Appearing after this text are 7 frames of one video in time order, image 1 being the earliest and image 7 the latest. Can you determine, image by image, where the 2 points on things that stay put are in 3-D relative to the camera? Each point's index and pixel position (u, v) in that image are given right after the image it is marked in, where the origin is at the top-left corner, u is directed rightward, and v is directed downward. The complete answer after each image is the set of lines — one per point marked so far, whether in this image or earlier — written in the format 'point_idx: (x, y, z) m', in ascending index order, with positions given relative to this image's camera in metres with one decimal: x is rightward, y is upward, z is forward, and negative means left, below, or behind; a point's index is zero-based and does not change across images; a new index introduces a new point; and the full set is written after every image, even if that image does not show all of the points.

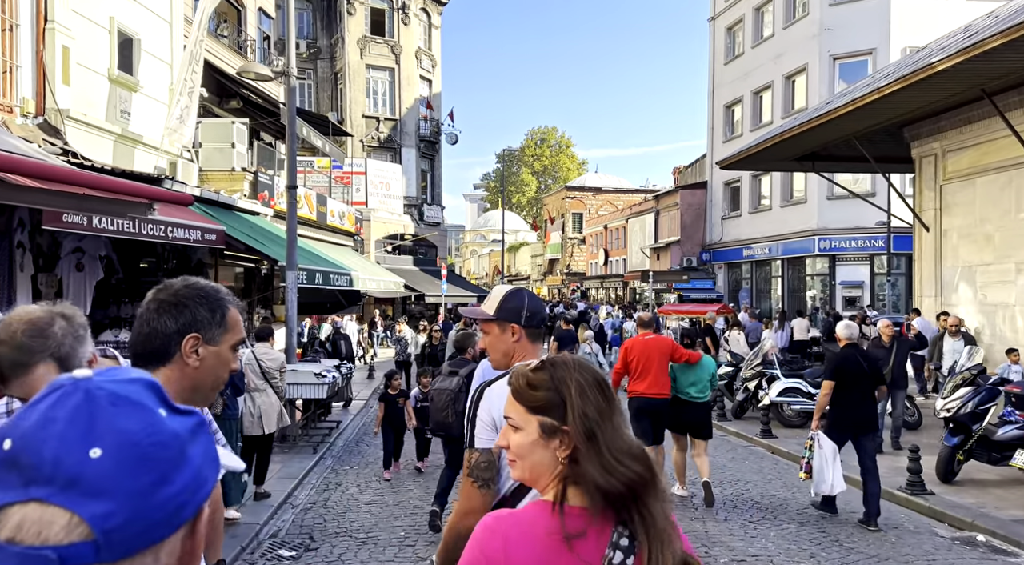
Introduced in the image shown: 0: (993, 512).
0: (+3.6, -1.7, +6.3) m
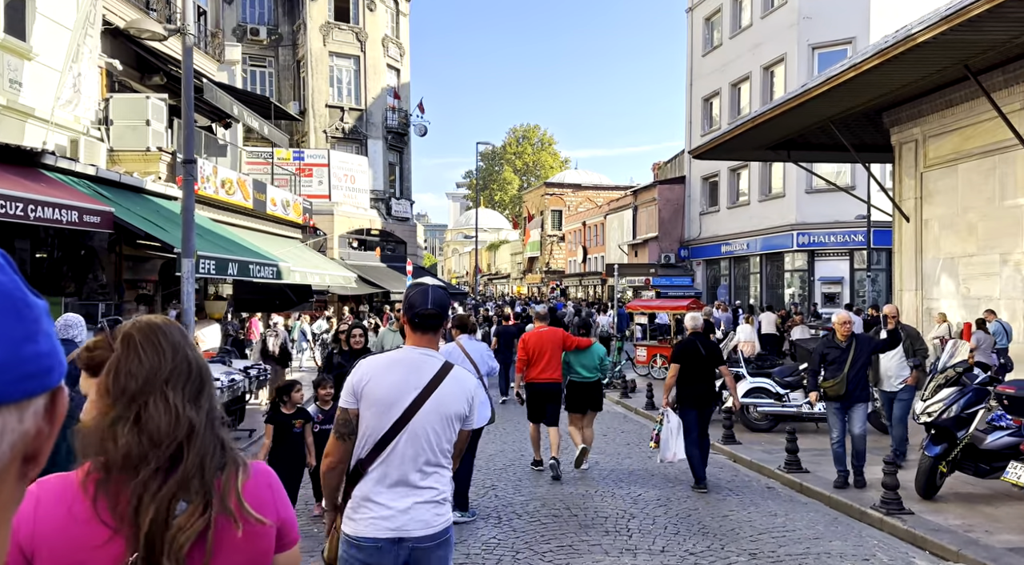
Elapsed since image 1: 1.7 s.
0: (+3.0, -1.6, +5.3) m
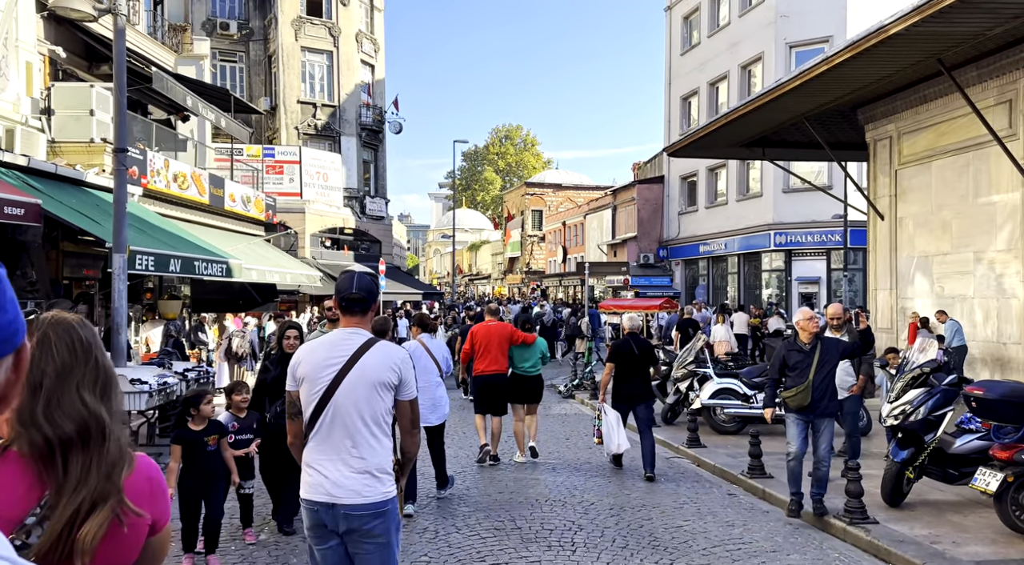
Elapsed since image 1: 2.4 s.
0: (+2.6, -1.6, +5.0) m
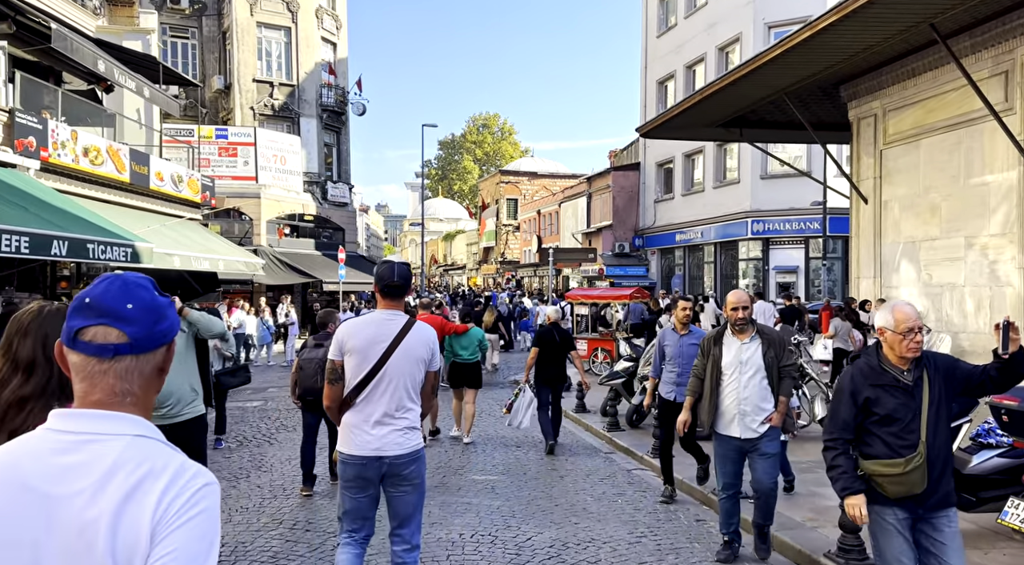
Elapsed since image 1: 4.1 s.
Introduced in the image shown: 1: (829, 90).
0: (+2.1, -1.5, +3.9) m
1: (+6.1, +3.7, +16.0) m
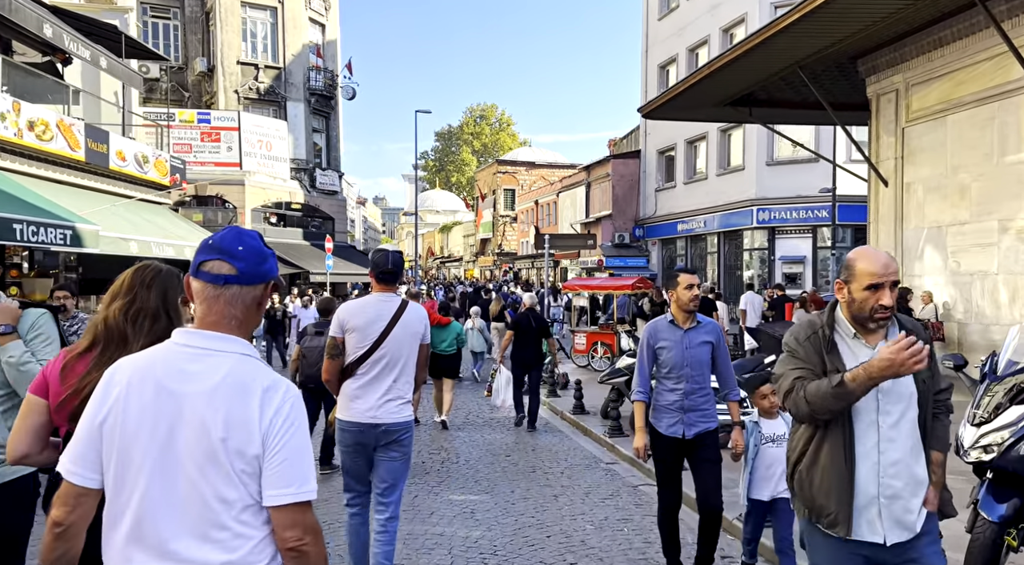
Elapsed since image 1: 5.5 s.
0: (+2.0, -1.4, +2.8) m
1: (+5.9, +3.9, +14.9) m
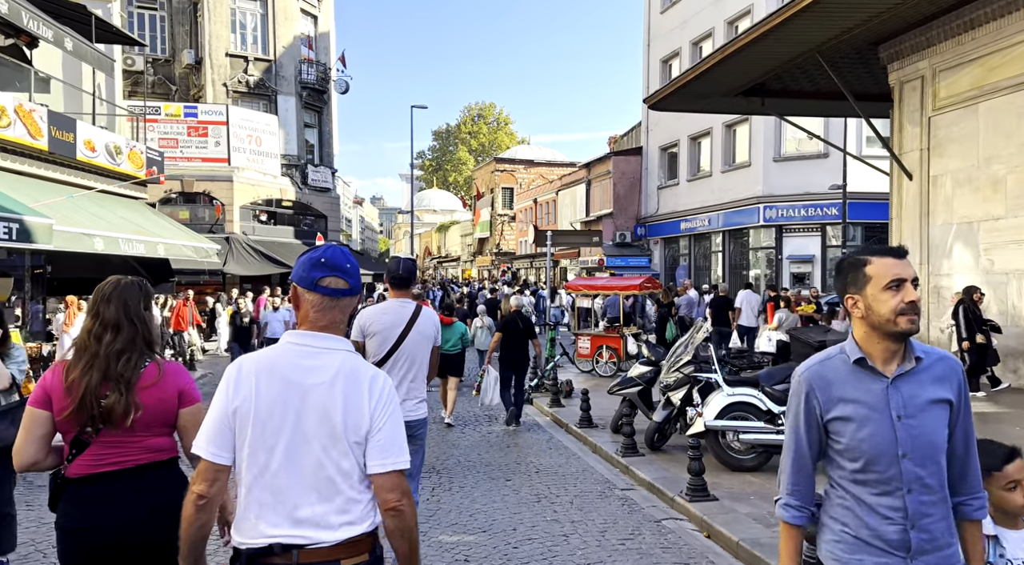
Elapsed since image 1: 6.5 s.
0: (+2.1, -1.4, +1.9) m
1: (+5.9, +3.9, +14.0) m
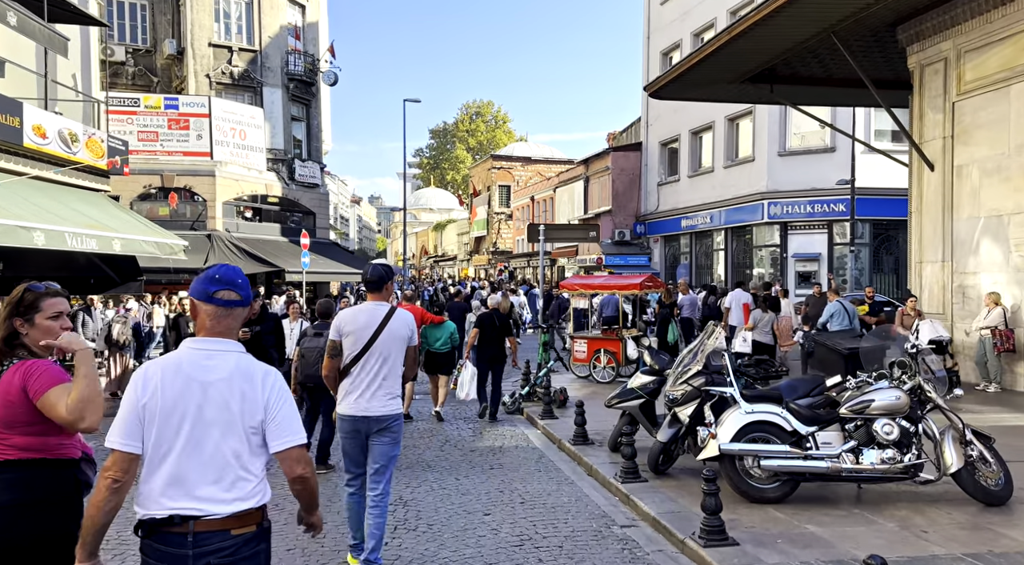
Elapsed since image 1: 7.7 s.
0: (+1.9, -1.4, +0.9) m
1: (+5.8, +3.9, +13.0) m
